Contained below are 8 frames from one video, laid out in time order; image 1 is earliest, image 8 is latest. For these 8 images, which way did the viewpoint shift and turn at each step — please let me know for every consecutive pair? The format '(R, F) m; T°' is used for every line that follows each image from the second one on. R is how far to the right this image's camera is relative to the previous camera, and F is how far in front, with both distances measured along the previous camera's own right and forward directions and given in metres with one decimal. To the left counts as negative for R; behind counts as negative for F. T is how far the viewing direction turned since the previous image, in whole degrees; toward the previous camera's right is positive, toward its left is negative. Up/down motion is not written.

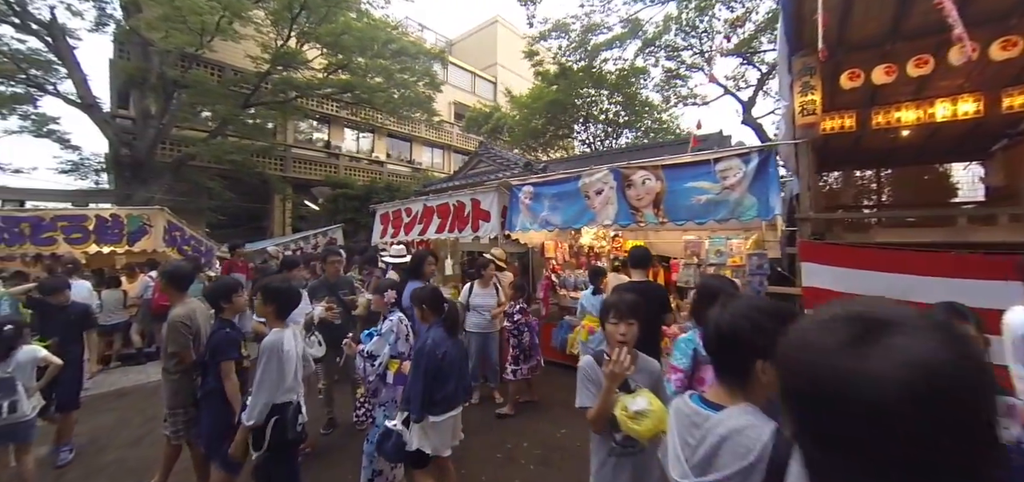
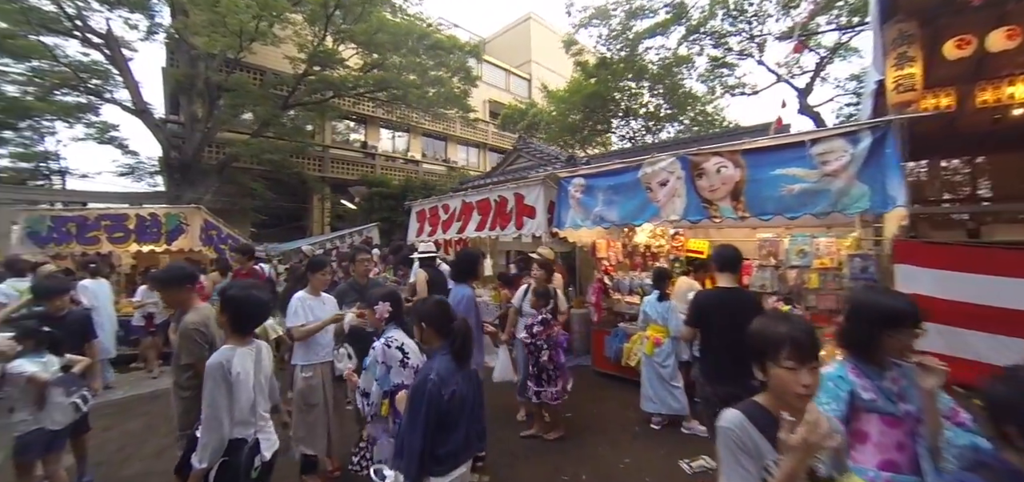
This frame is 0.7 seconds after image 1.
(-0.2, +0.6) m; -5°
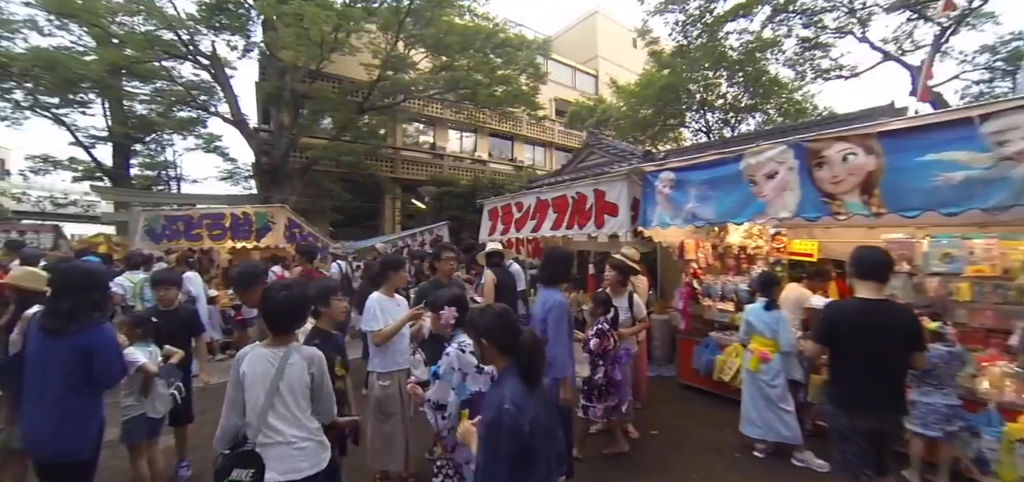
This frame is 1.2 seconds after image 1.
(-0.2, +0.3) m; -9°
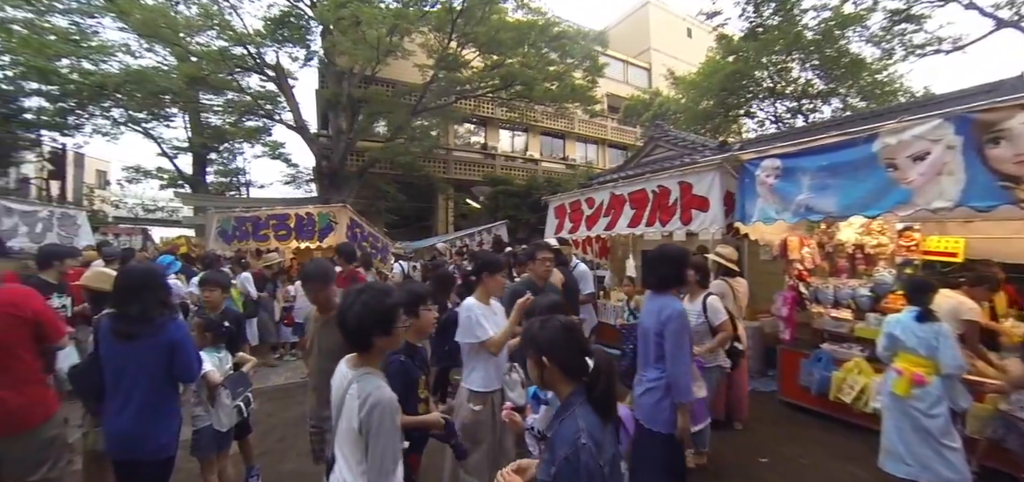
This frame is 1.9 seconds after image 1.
(-0.4, +0.5) m; -6°
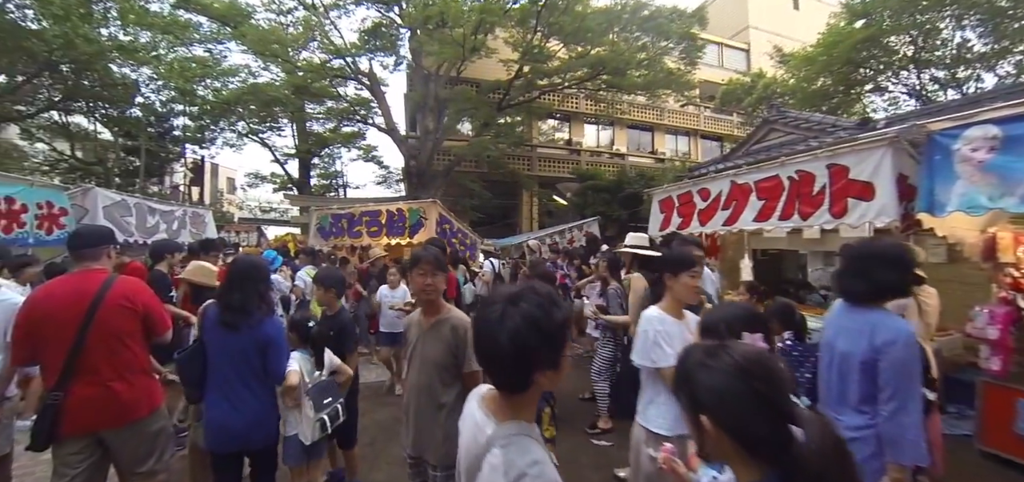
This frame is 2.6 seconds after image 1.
(-0.3, +0.5) m; -11°
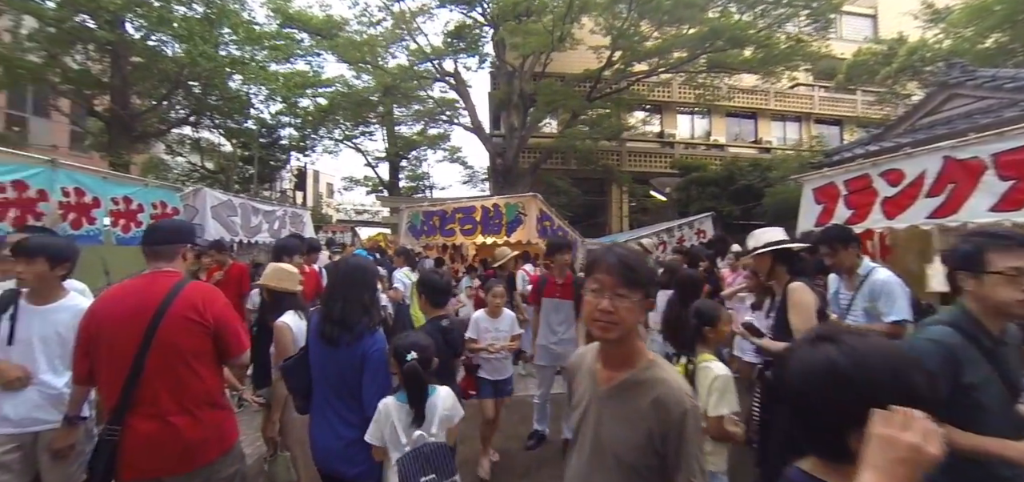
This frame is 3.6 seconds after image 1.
(-0.5, +0.8) m; -11°
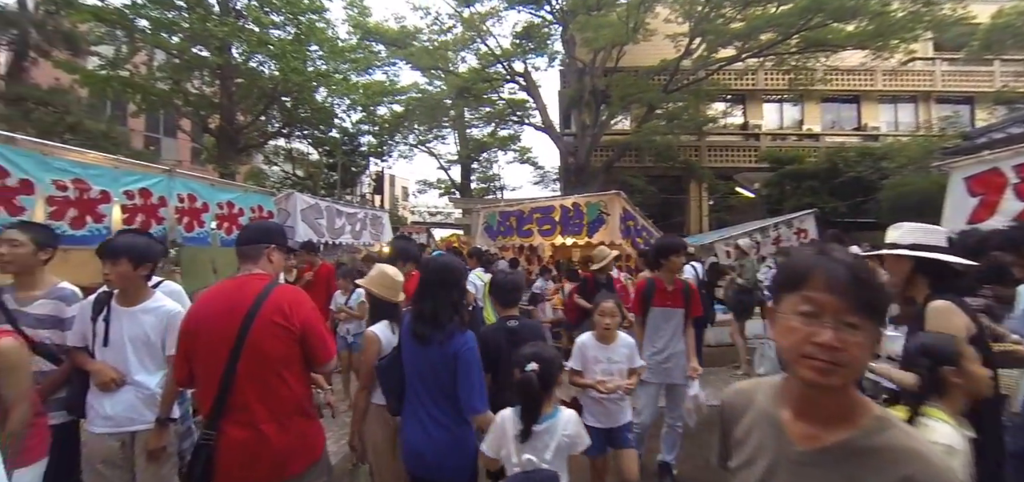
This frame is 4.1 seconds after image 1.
(-0.2, +0.3) m; -9°
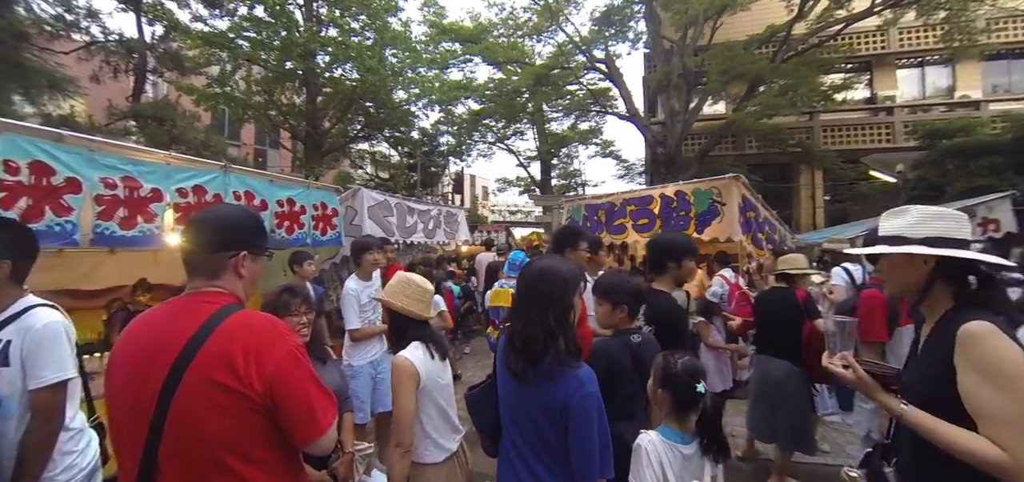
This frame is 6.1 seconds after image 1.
(-0.1, +0.9) m; -11°
